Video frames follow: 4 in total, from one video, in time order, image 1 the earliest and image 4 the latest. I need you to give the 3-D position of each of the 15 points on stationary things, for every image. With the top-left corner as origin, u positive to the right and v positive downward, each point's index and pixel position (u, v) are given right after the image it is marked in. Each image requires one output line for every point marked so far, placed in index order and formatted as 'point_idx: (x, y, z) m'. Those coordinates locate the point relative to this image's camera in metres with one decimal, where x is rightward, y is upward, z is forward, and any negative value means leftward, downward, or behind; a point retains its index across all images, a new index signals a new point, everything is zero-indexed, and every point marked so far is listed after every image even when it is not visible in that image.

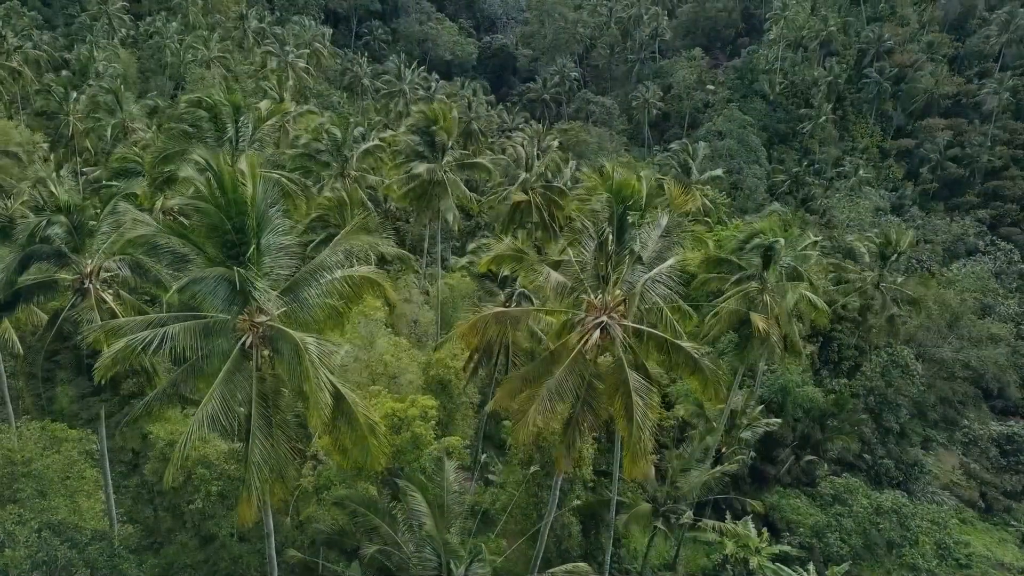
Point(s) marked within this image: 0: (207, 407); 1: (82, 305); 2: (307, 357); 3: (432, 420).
0: (-4.6, -1.8, +9.5) m
1: (-9.2, -0.4, +13.7) m
2: (-3.3, -1.1, +9.8) m
3: (-2.0, -3.2, +15.4) m
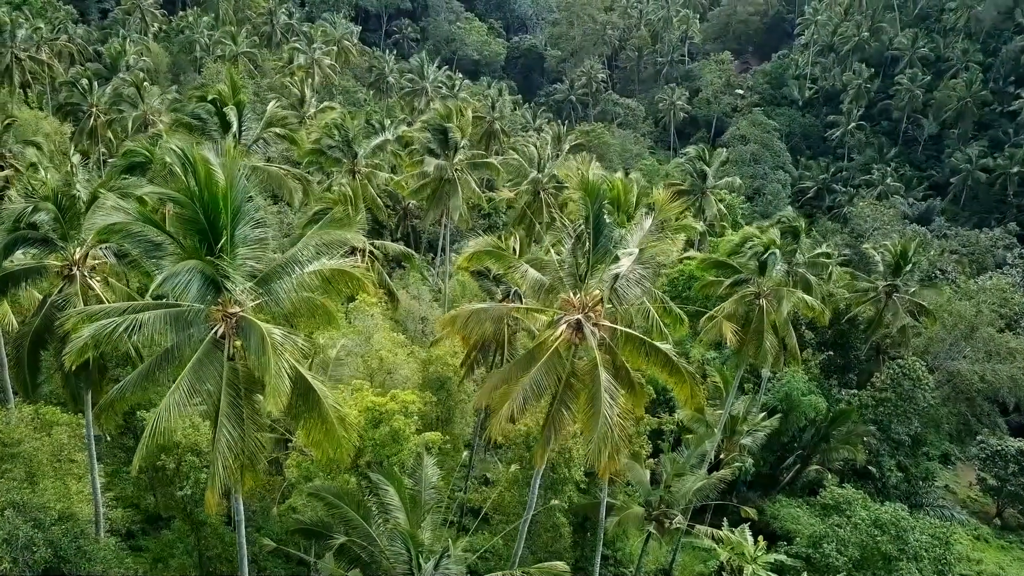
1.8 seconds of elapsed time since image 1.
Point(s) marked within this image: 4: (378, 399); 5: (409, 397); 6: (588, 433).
0: (-5.2, -1.6, +9.7) m
1: (-9.6, -0.1, +13.9) m
2: (-3.8, -0.9, +9.9) m
3: (-2.4, -3.1, +15.4) m
4: (-3.1, -2.6, +14.9) m
5: (-2.5, -2.6, +15.3) m
6: (+1.4, -2.8, +12.6) m
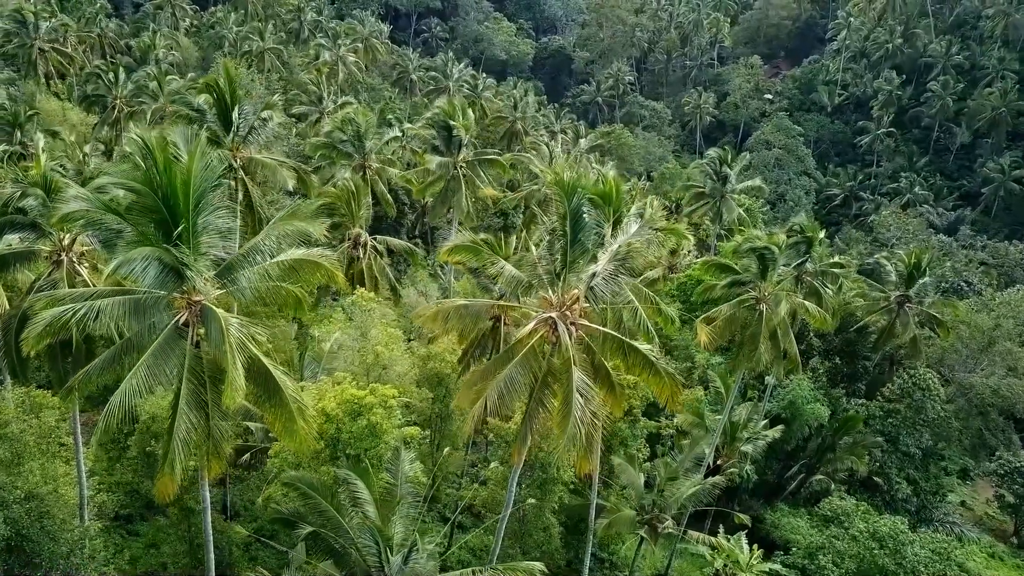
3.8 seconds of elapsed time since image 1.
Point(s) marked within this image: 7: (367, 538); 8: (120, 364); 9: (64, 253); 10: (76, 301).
0: (-5.7, -1.4, +9.8) m
1: (-9.9, +0.2, +14.2) m
2: (-4.3, -0.8, +10.0) m
3: (-2.8, -2.9, +15.5) m
4: (-3.5, -2.4, +14.9) m
5: (-2.9, -2.5, +15.3) m
6: (+0.9, -2.8, +12.5) m
7: (-2.8, -4.8, +12.5) m
8: (-6.4, -1.2, +10.5) m
9: (-9.8, +0.8, +14.2) m
10: (-6.7, -0.2, +10.1) m
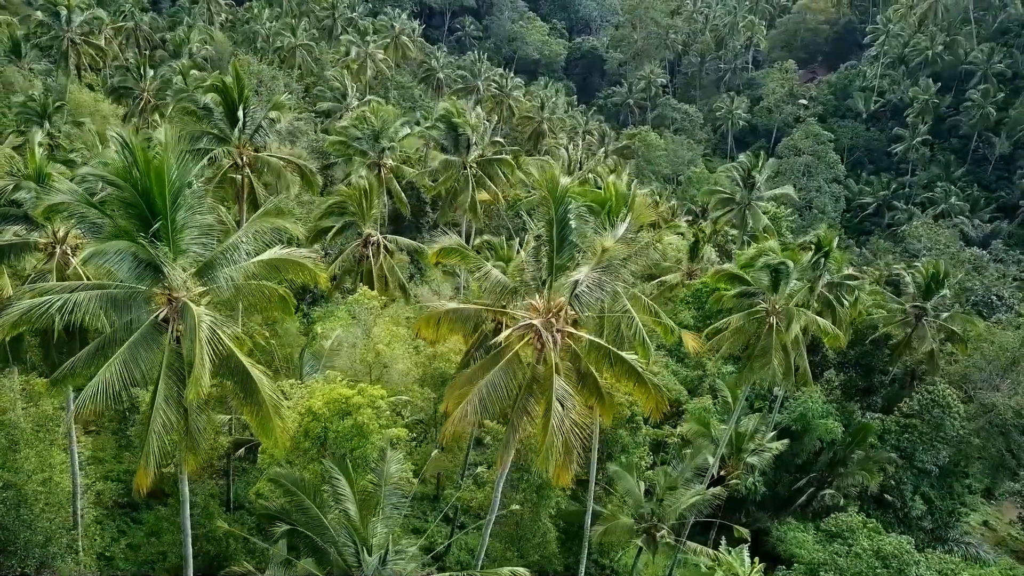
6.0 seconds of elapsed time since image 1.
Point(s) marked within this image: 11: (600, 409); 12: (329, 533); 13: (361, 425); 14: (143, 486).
0: (-6.1, -1.3, +9.9) m
1: (-10.1, +0.4, +14.4) m
2: (-4.6, -0.7, +10.1) m
3: (-3.1, -3.0, +15.5) m
4: (-3.8, -2.4, +15.0) m
5: (-3.1, -2.5, +15.3) m
6: (+0.6, -2.9, +12.4) m
7: (-3.1, -4.8, +12.5) m
8: (-6.8, -1.1, +10.7) m
9: (-10.0, +1.0, +14.5) m
10: (-7.1, -0.1, +10.3) m
11: (+1.9, -2.5, +13.2) m
12: (-3.6, -4.8, +12.6) m
13: (-3.5, -3.2, +15.0) m
14: (-5.7, -3.1, +10.1) m
